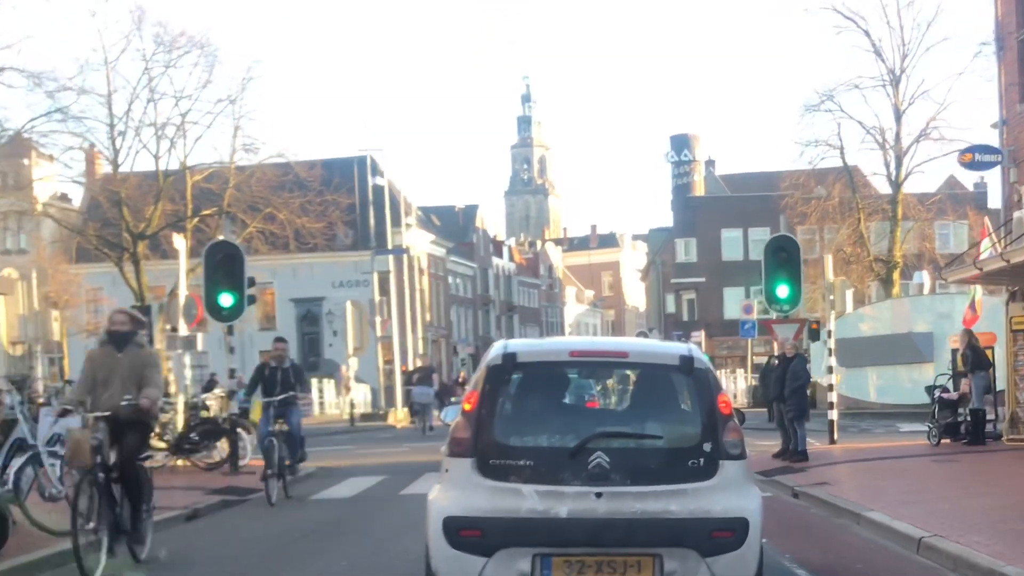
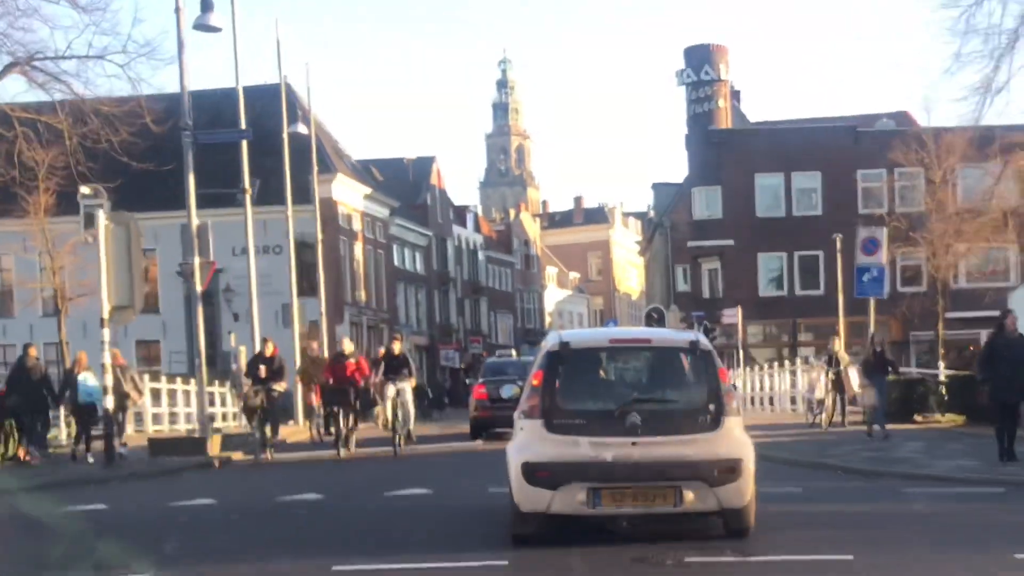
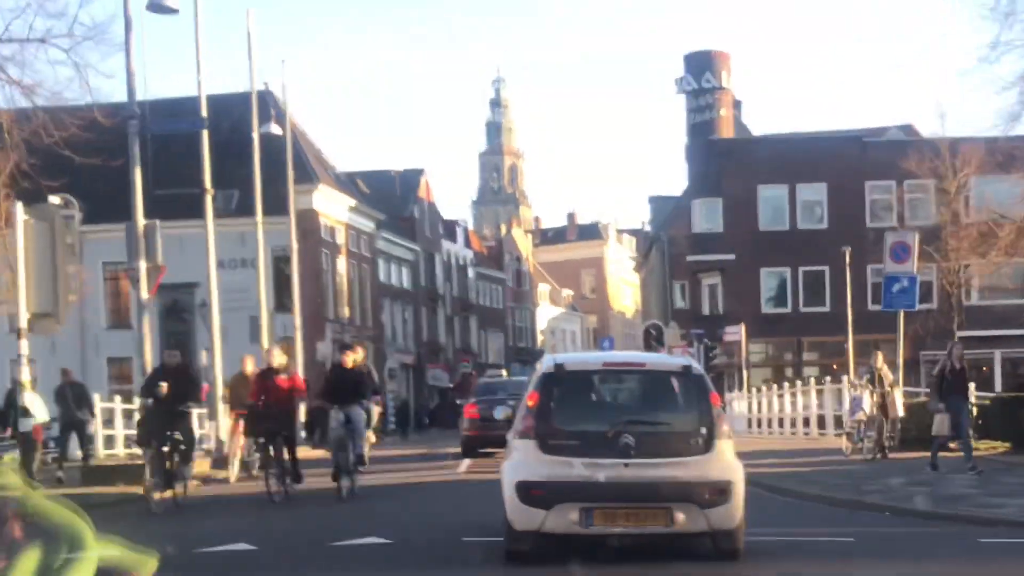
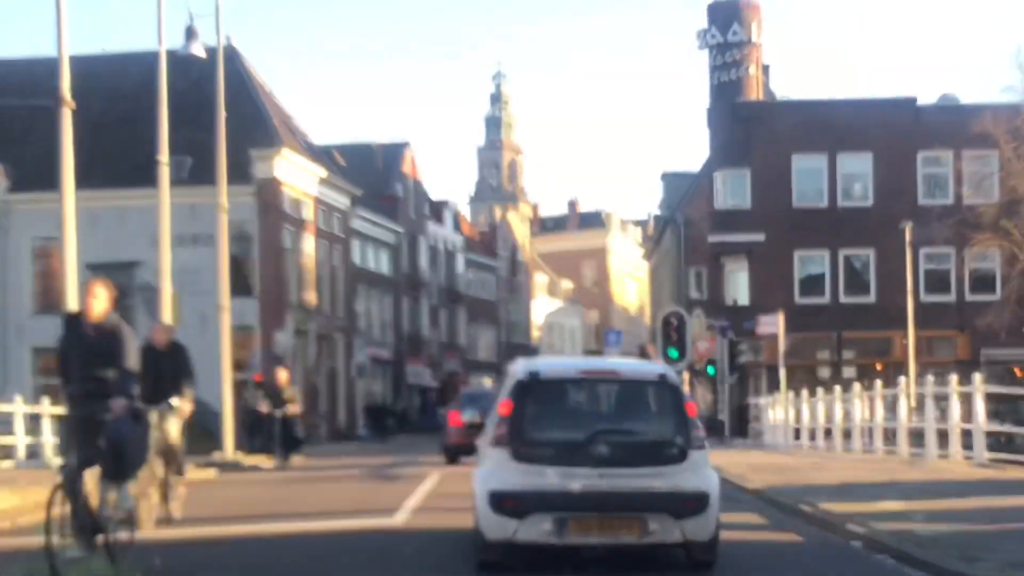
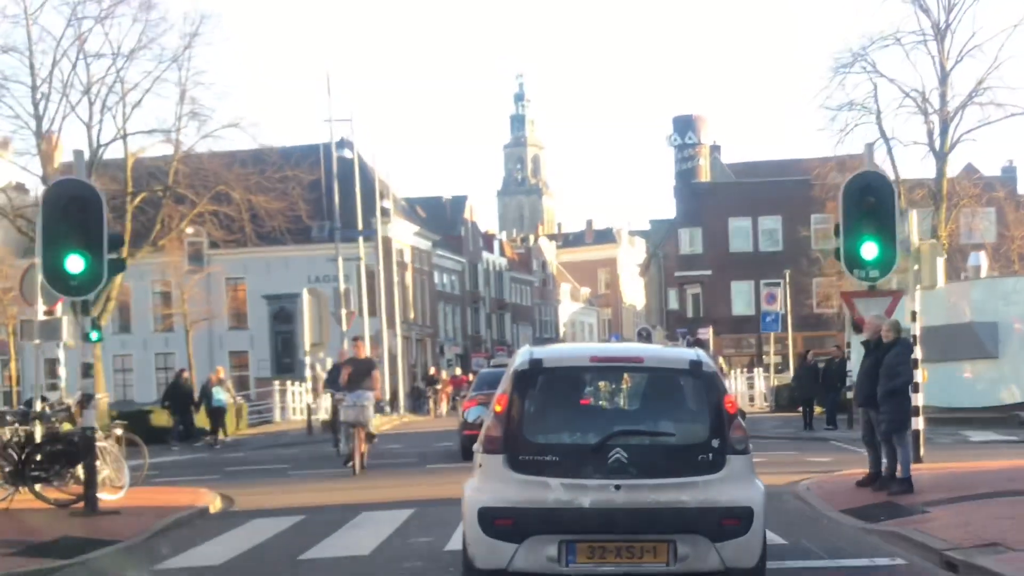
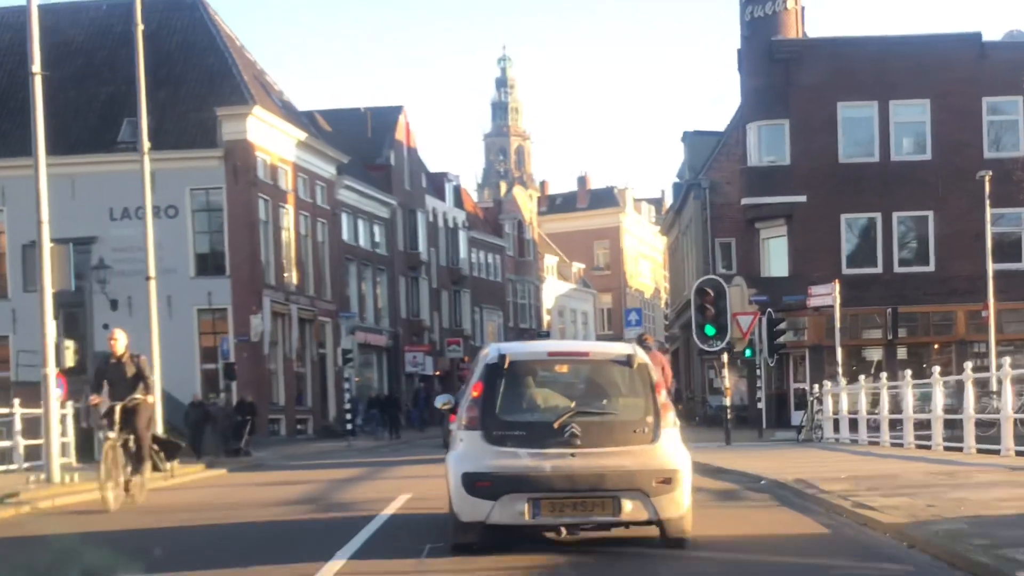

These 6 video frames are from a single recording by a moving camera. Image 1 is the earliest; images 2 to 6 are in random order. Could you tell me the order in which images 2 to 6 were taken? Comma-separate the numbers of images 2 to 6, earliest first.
5, 2, 3, 4, 6
